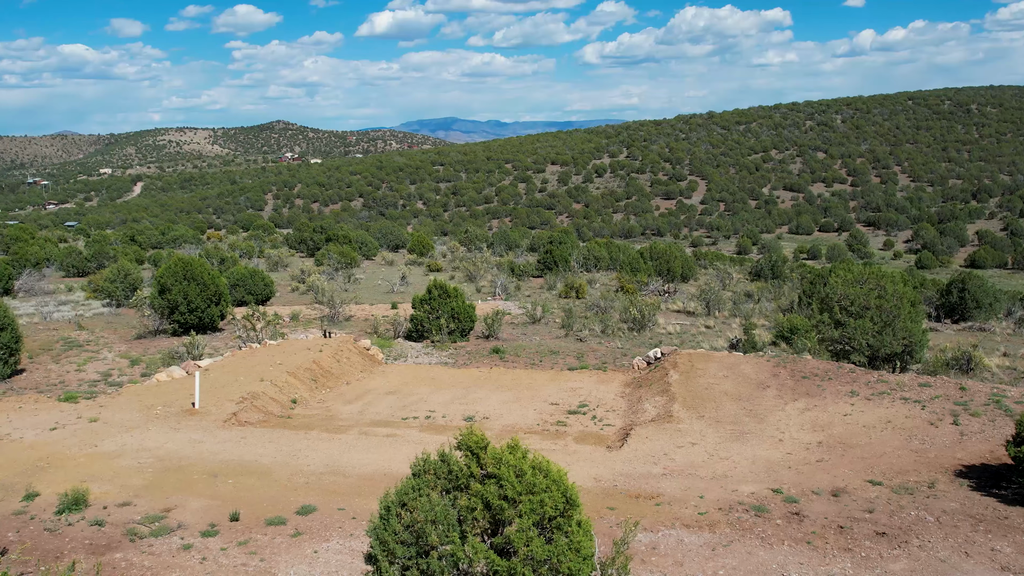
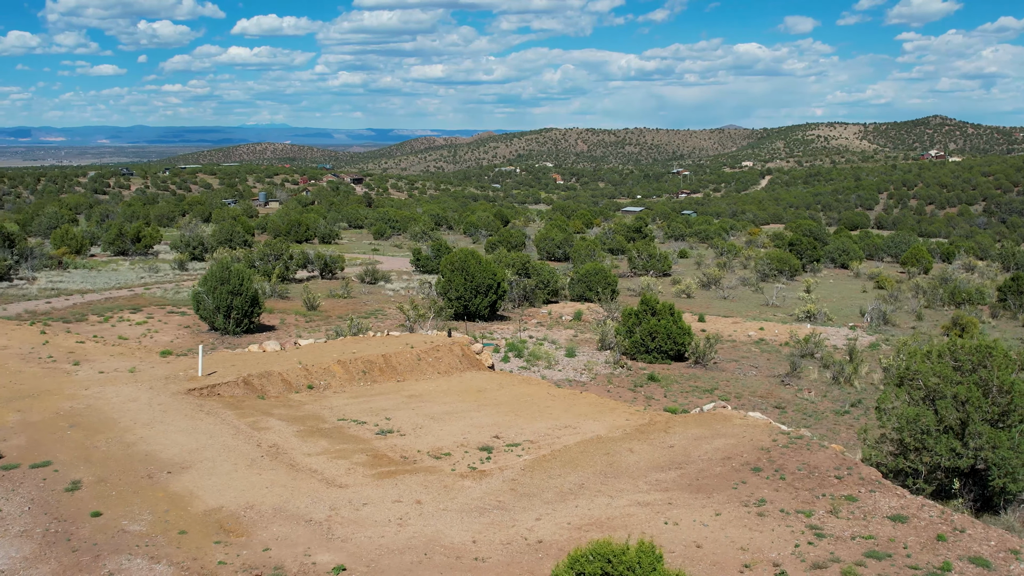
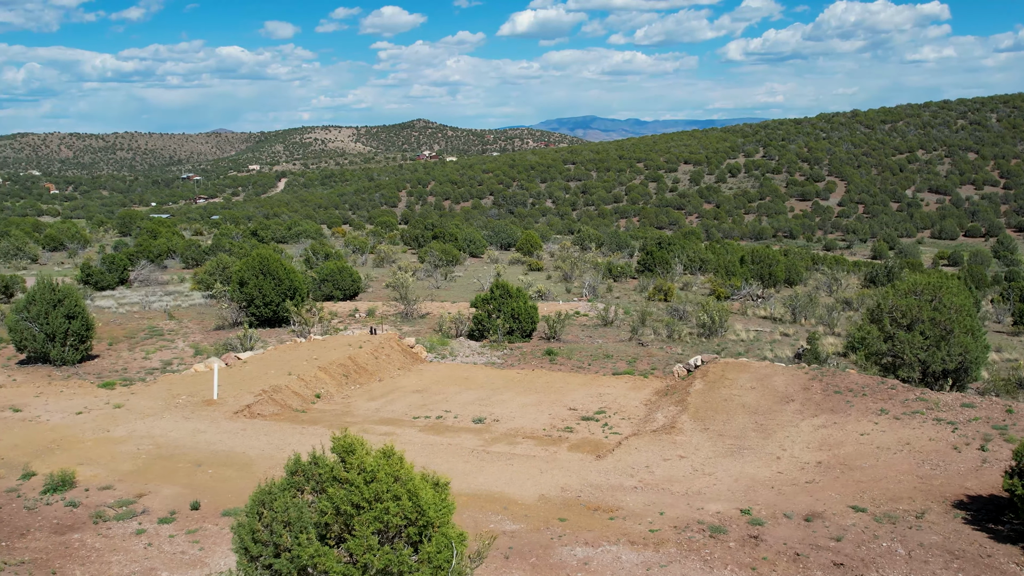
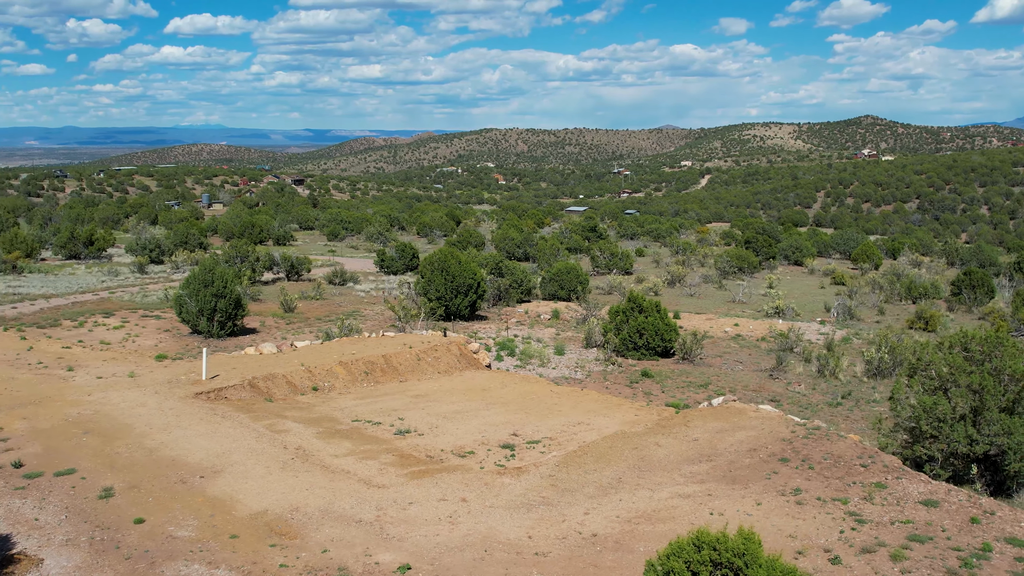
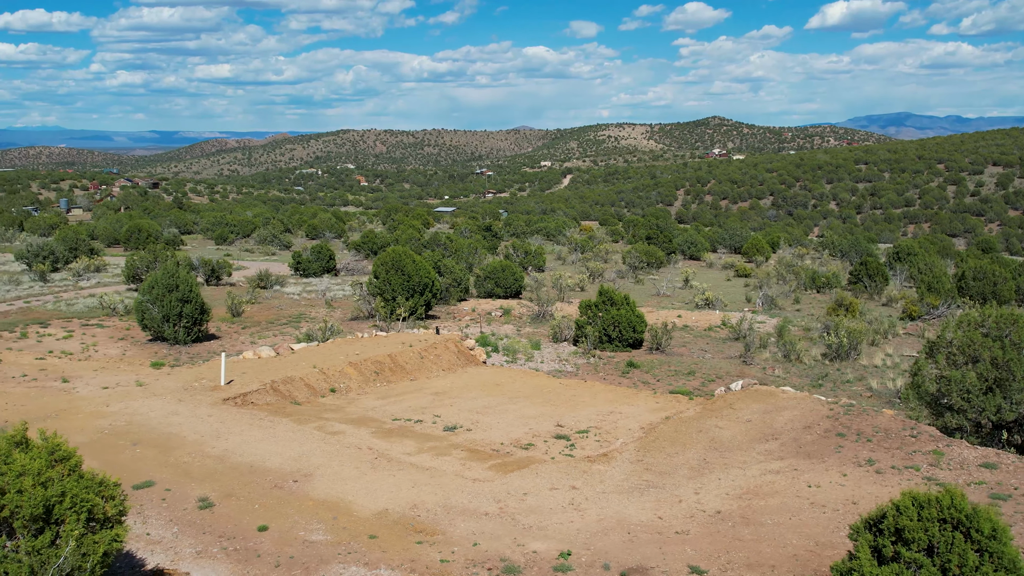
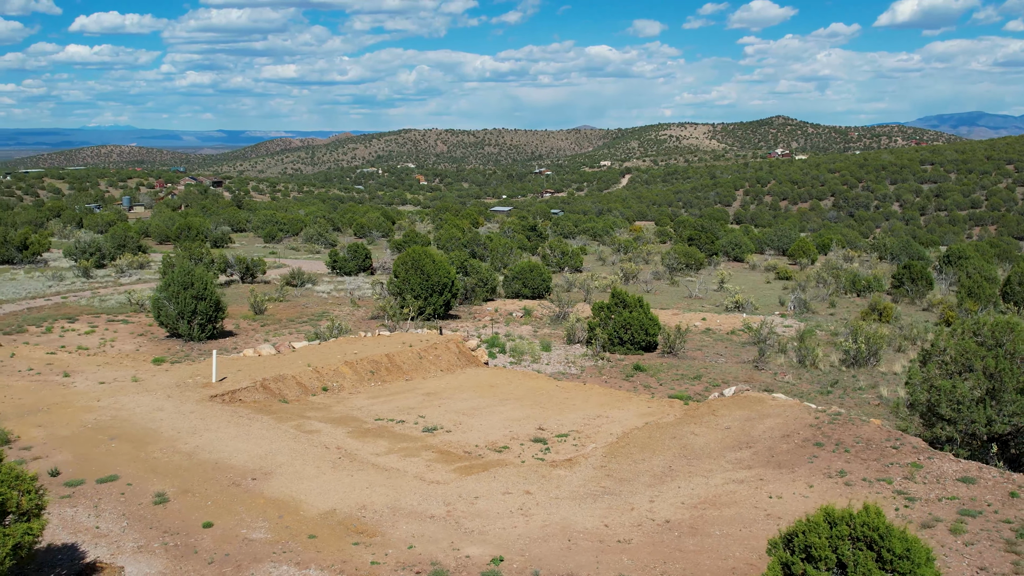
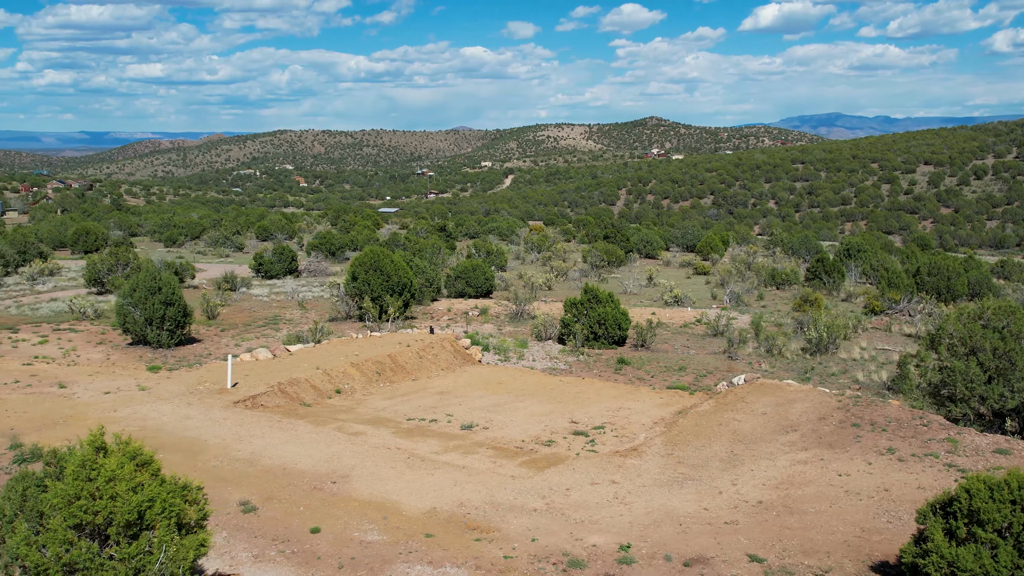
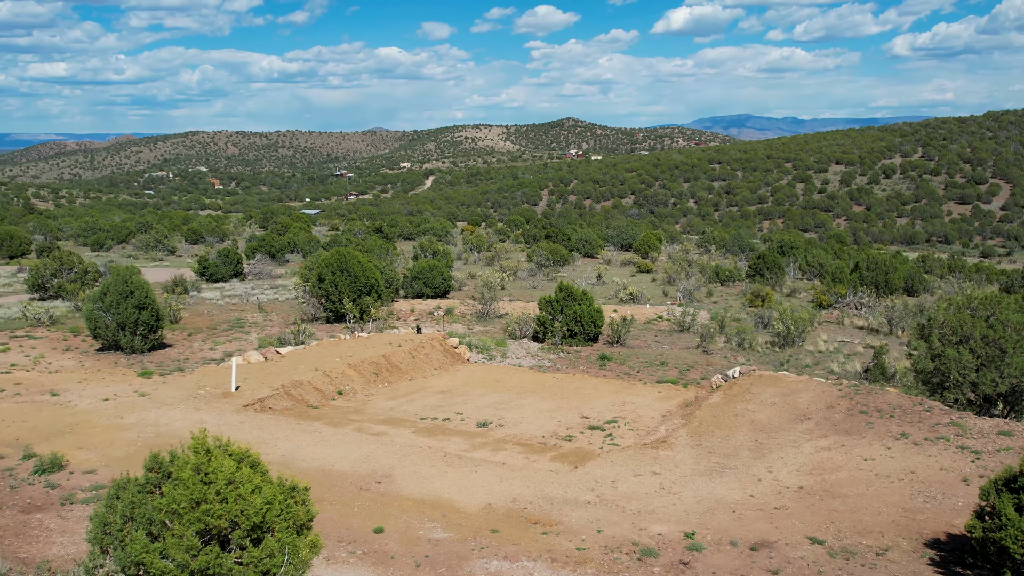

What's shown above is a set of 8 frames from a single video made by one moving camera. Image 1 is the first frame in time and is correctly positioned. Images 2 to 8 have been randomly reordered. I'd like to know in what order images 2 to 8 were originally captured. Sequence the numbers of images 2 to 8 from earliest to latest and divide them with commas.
3, 8, 7, 5, 6, 4, 2
